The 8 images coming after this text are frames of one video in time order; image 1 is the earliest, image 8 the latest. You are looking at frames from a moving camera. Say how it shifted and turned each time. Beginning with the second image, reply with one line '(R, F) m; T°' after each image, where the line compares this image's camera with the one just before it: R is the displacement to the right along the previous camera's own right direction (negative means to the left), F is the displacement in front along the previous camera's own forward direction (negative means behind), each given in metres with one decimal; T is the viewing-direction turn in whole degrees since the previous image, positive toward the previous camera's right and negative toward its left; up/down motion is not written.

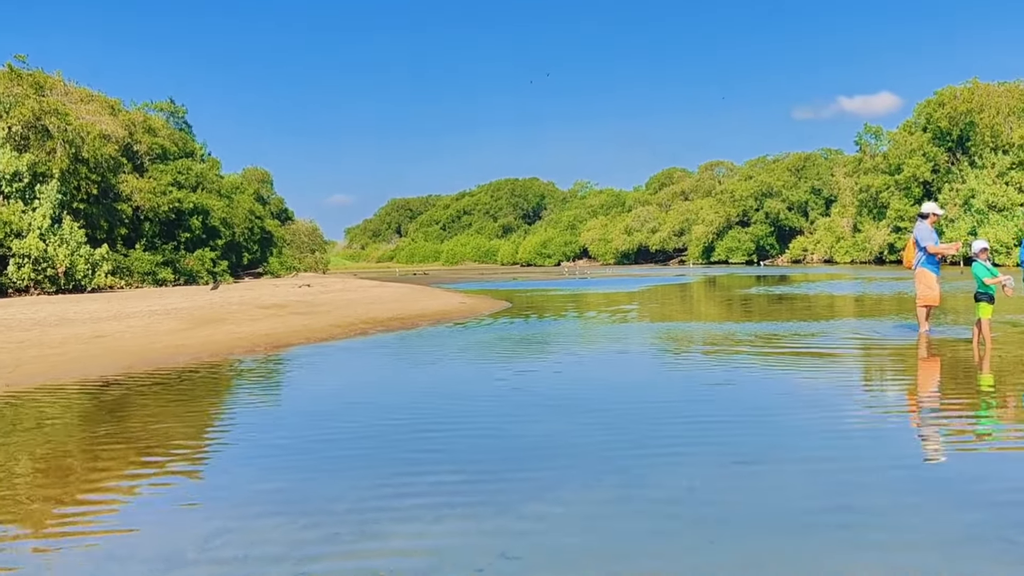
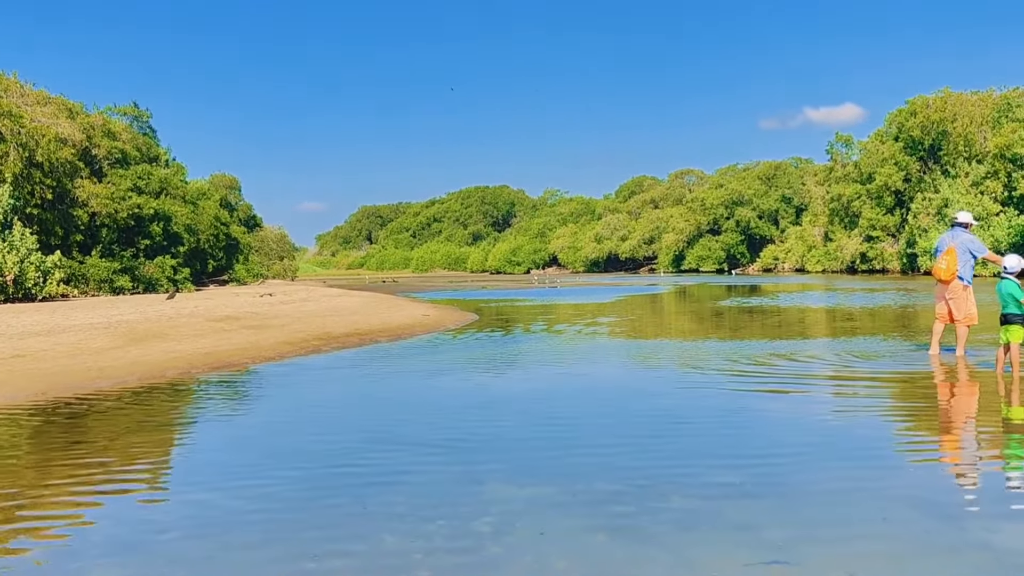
(+0.2, +1.3) m; +2°
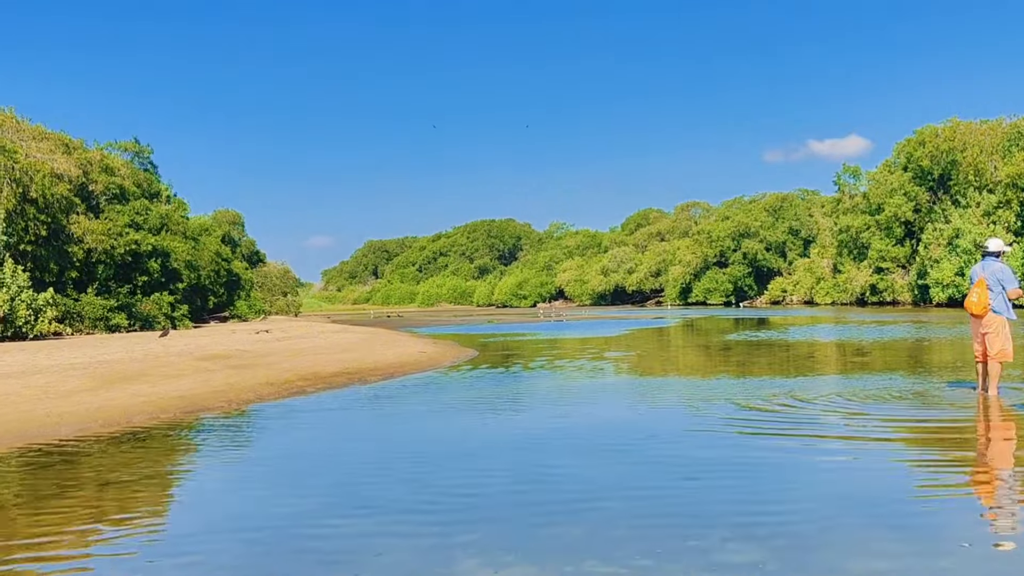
(+0.2, +1.0) m; 0°
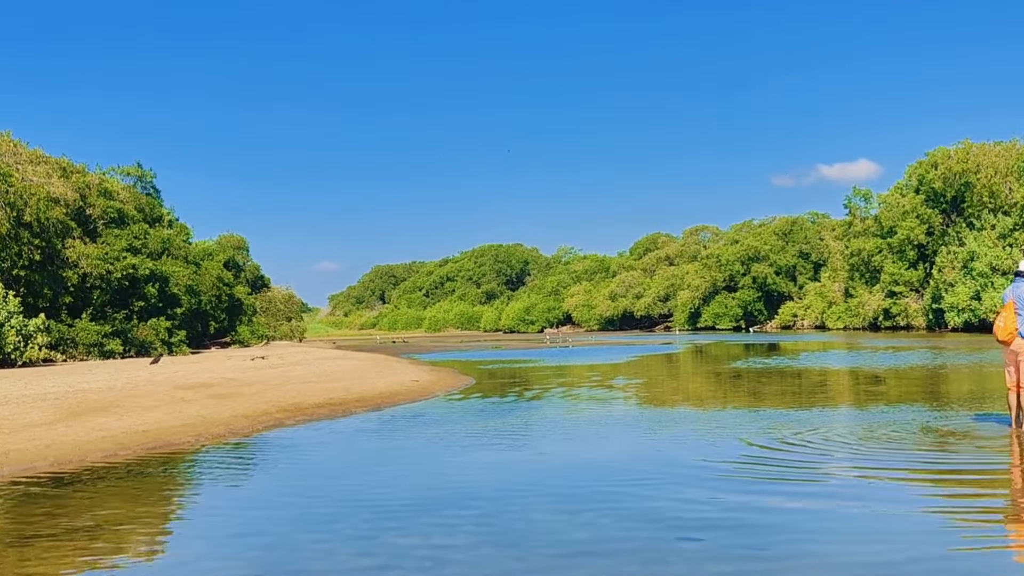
(+0.3, +1.2) m; -1°
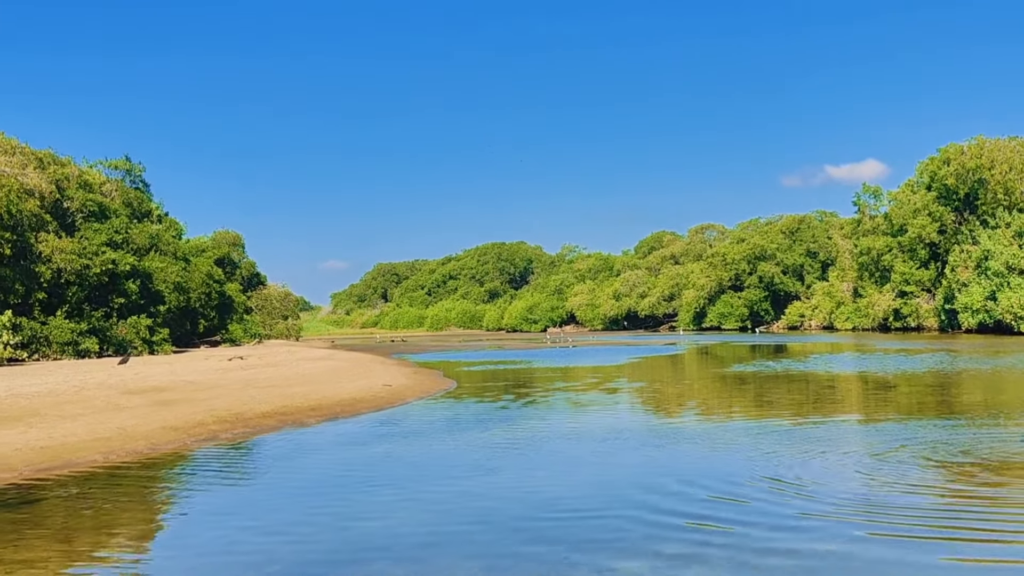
(+0.6, +2.4) m; 0°
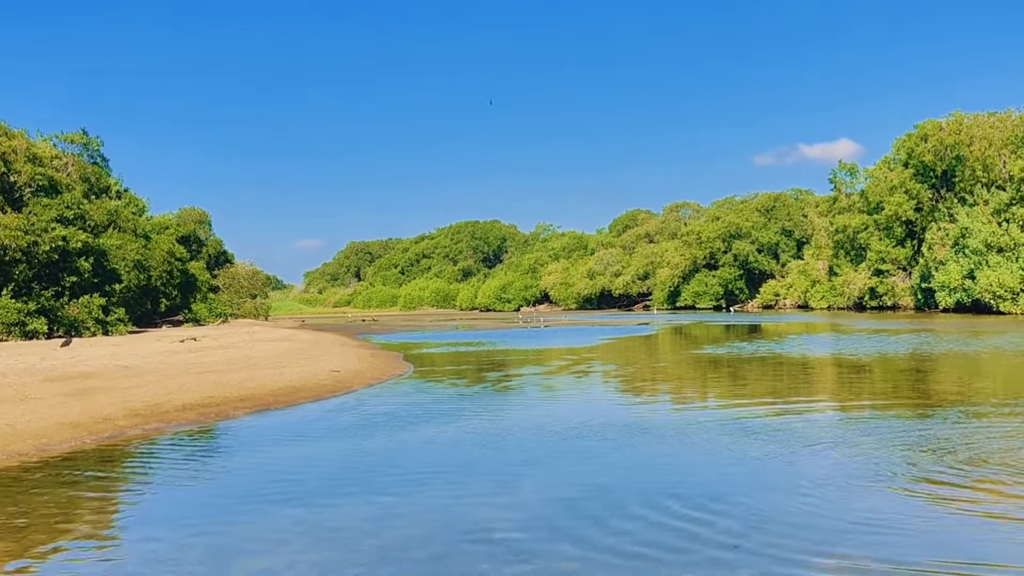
(+0.5, +1.6) m; +1°
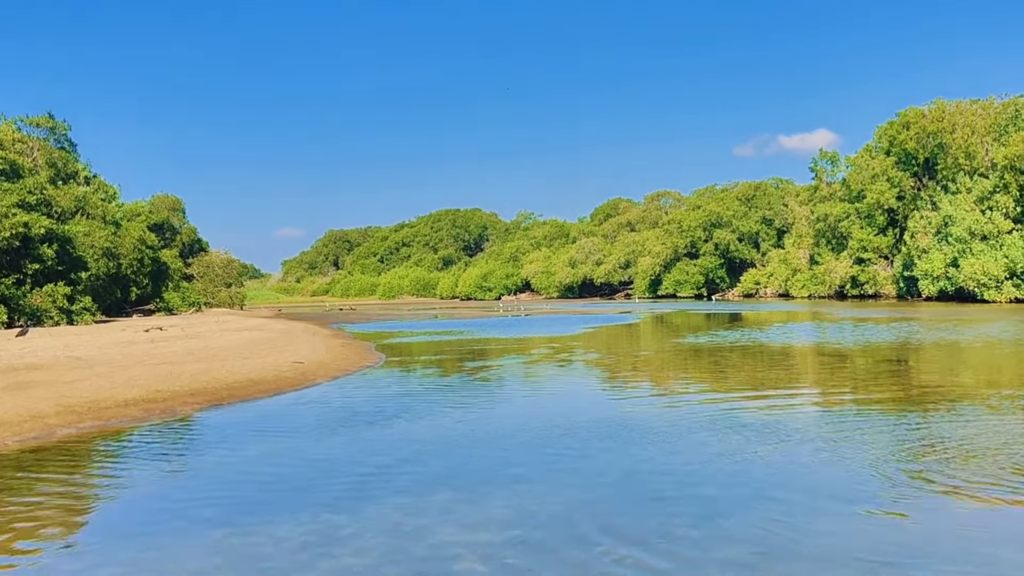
(+0.1, +1.2) m; +1°
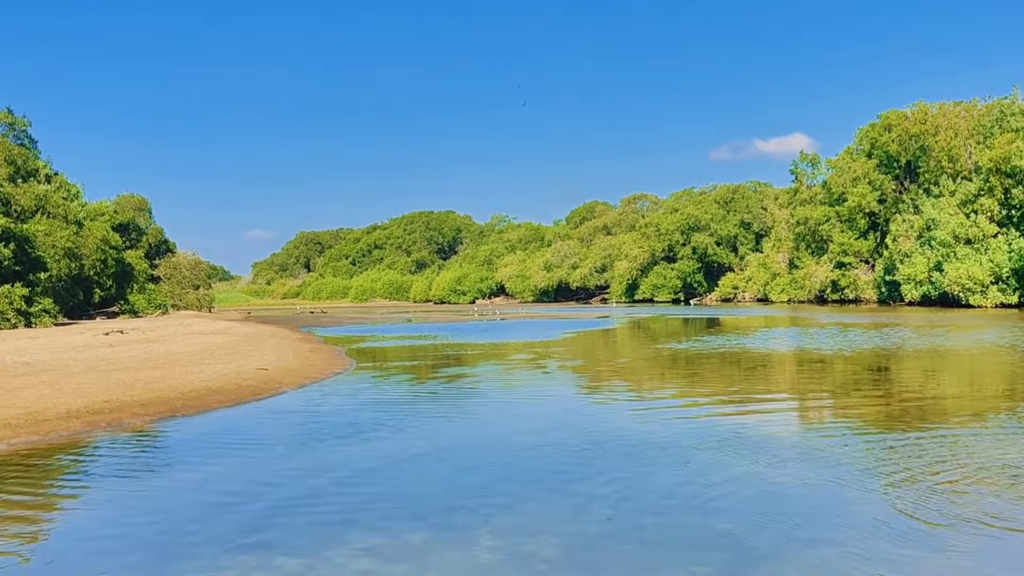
(-0.3, +1.4) m; +2°
